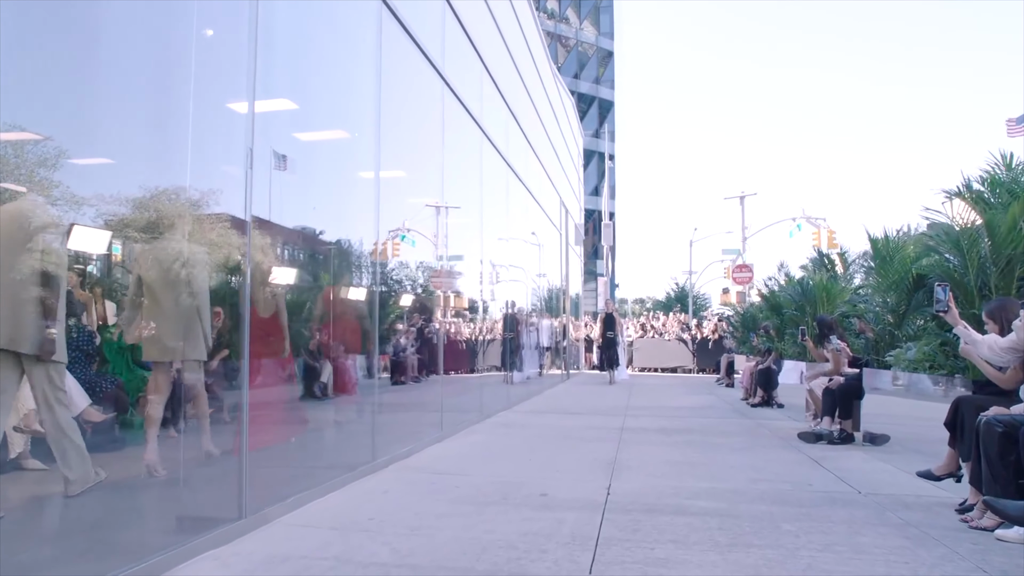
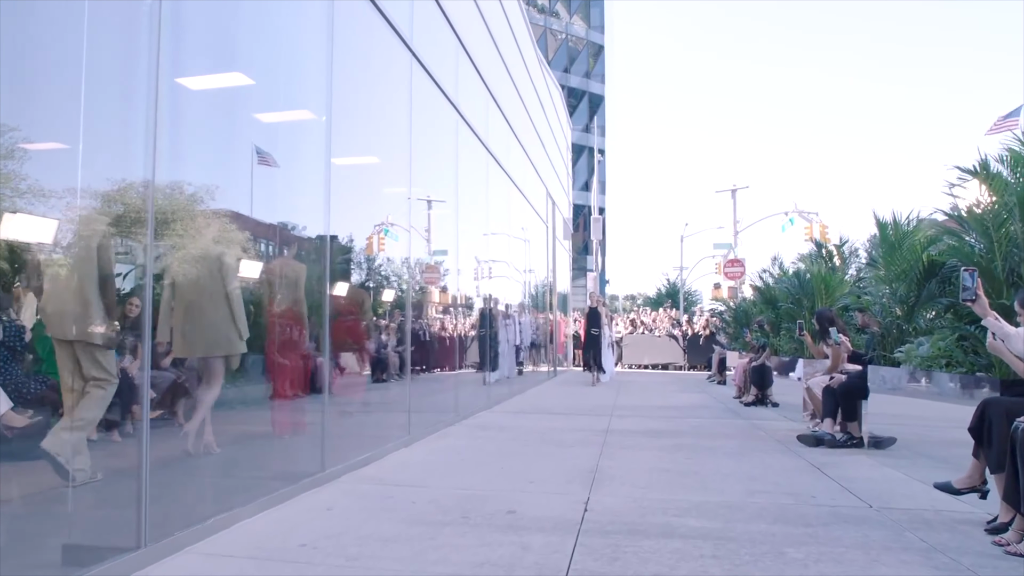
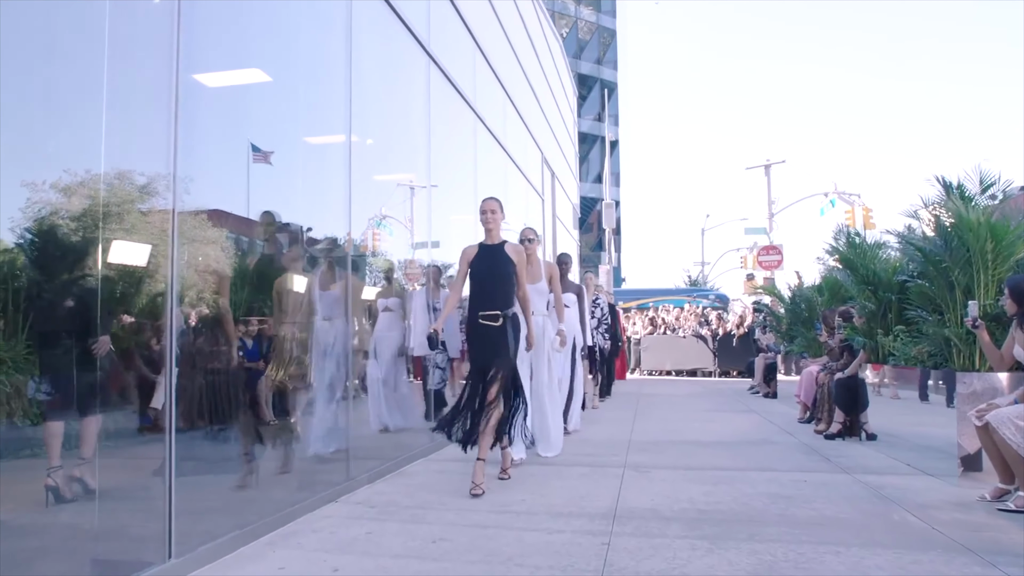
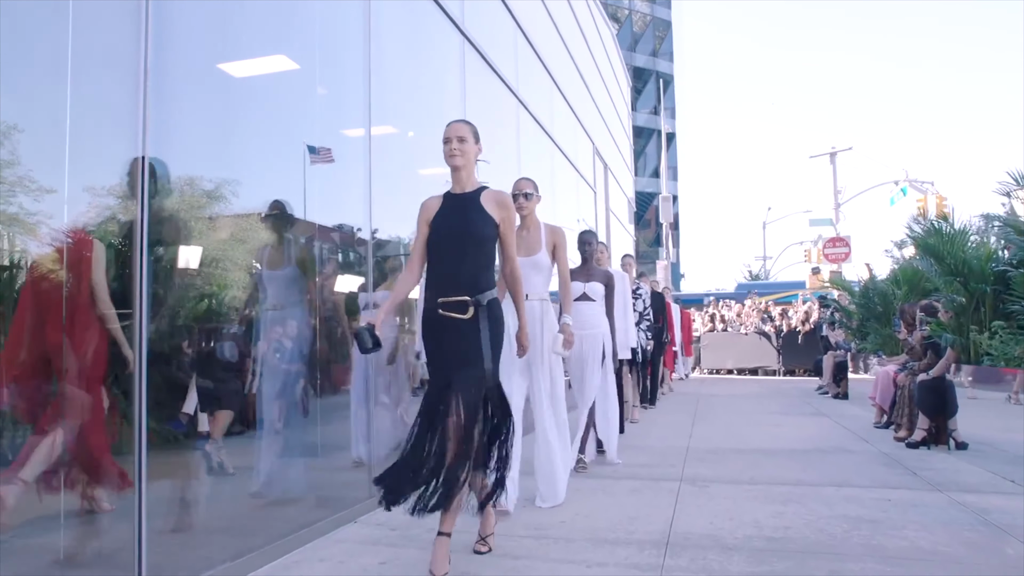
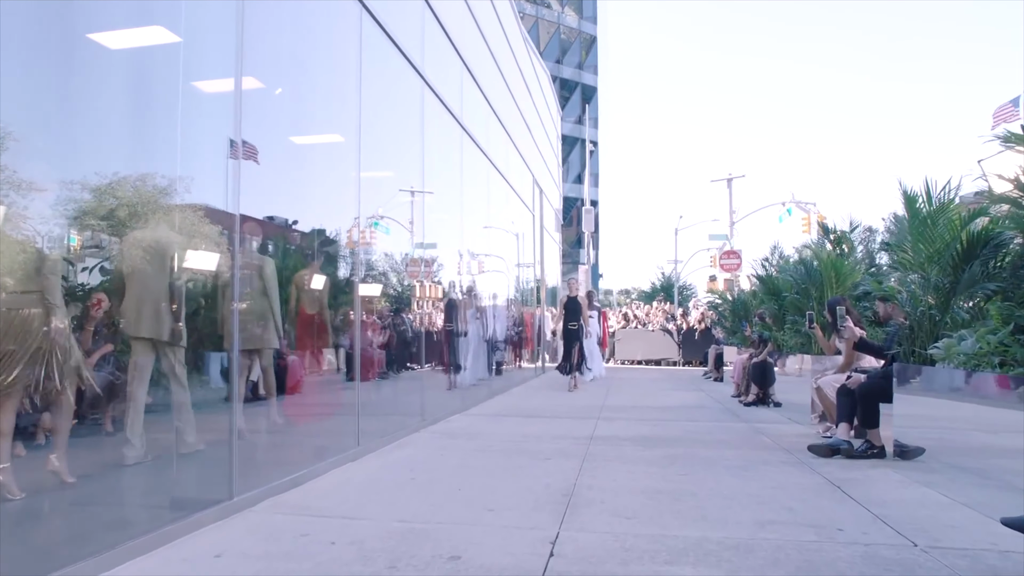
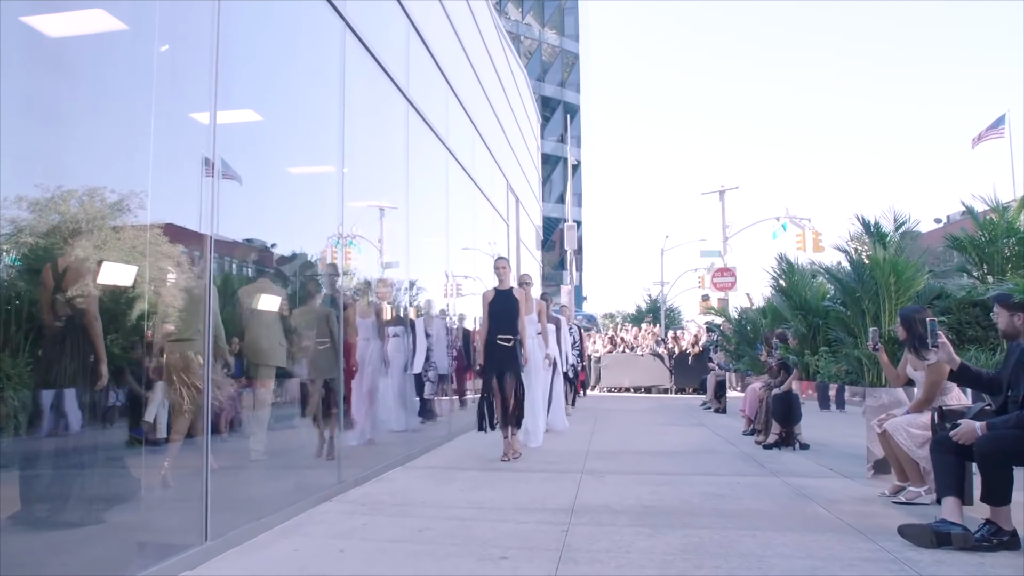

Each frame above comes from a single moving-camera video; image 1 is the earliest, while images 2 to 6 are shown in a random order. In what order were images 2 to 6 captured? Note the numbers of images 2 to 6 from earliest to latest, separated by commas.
2, 5, 6, 3, 4
